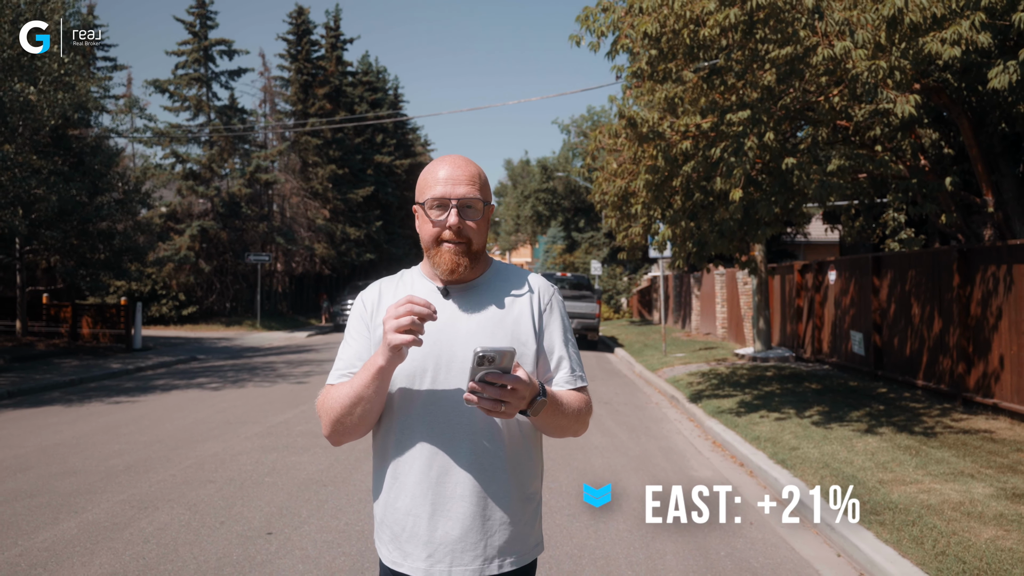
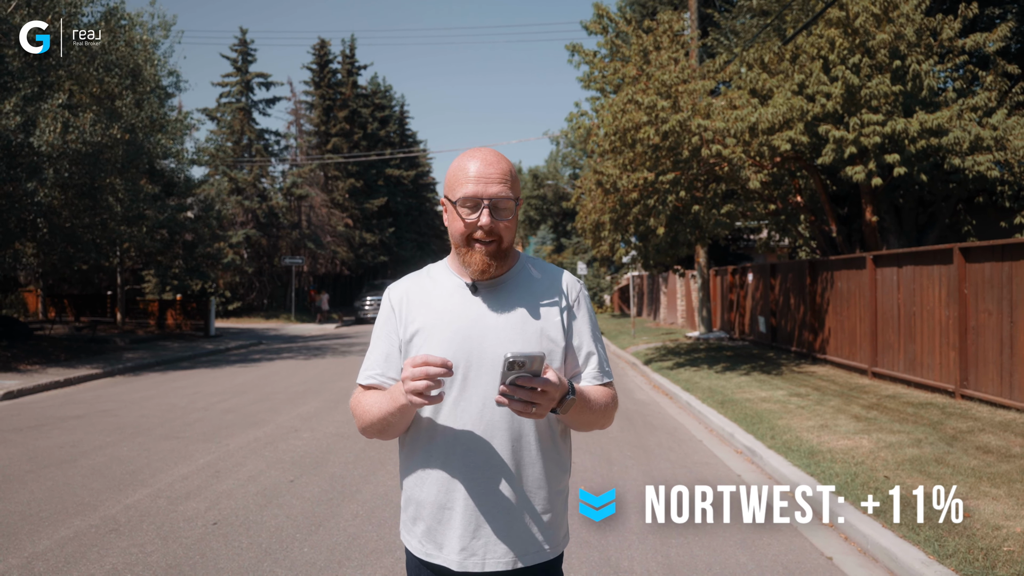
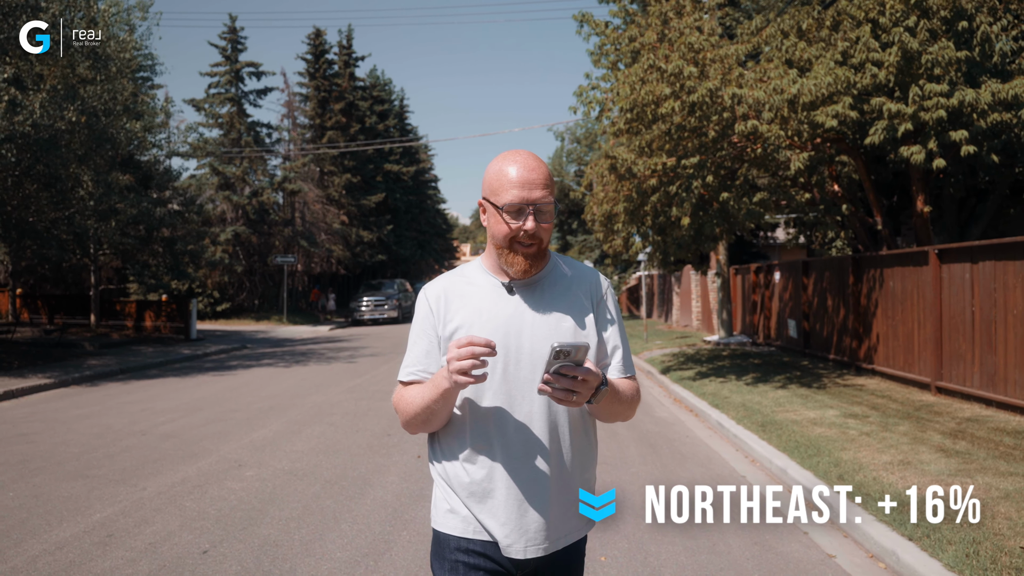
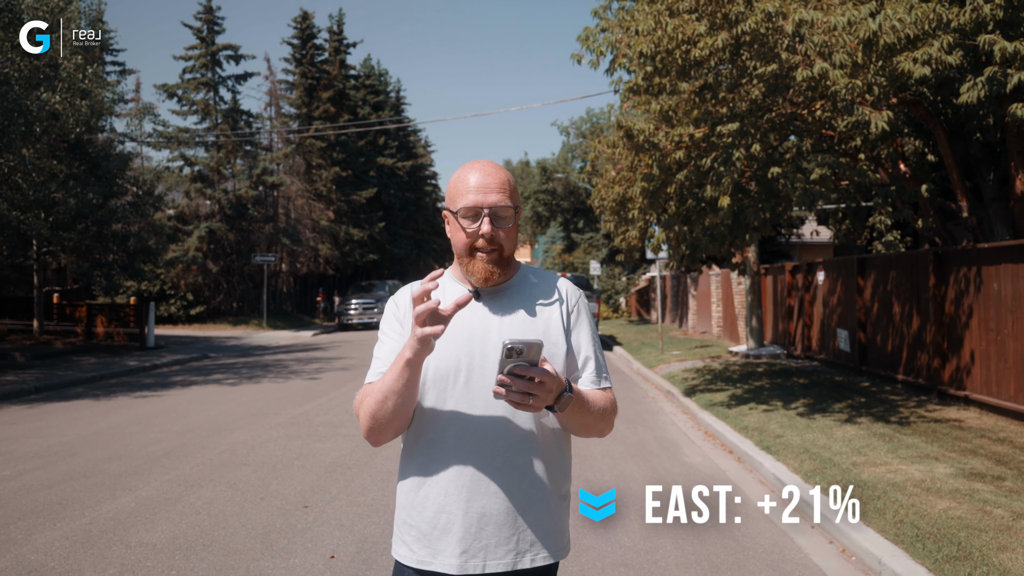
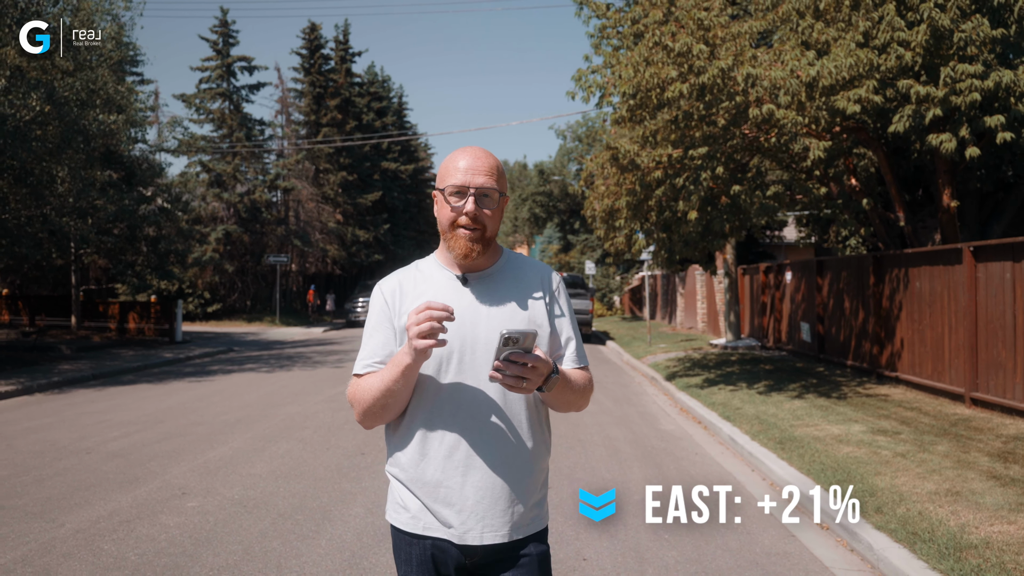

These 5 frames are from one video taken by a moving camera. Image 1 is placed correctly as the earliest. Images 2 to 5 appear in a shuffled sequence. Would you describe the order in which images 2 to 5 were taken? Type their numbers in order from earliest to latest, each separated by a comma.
4, 5, 3, 2
